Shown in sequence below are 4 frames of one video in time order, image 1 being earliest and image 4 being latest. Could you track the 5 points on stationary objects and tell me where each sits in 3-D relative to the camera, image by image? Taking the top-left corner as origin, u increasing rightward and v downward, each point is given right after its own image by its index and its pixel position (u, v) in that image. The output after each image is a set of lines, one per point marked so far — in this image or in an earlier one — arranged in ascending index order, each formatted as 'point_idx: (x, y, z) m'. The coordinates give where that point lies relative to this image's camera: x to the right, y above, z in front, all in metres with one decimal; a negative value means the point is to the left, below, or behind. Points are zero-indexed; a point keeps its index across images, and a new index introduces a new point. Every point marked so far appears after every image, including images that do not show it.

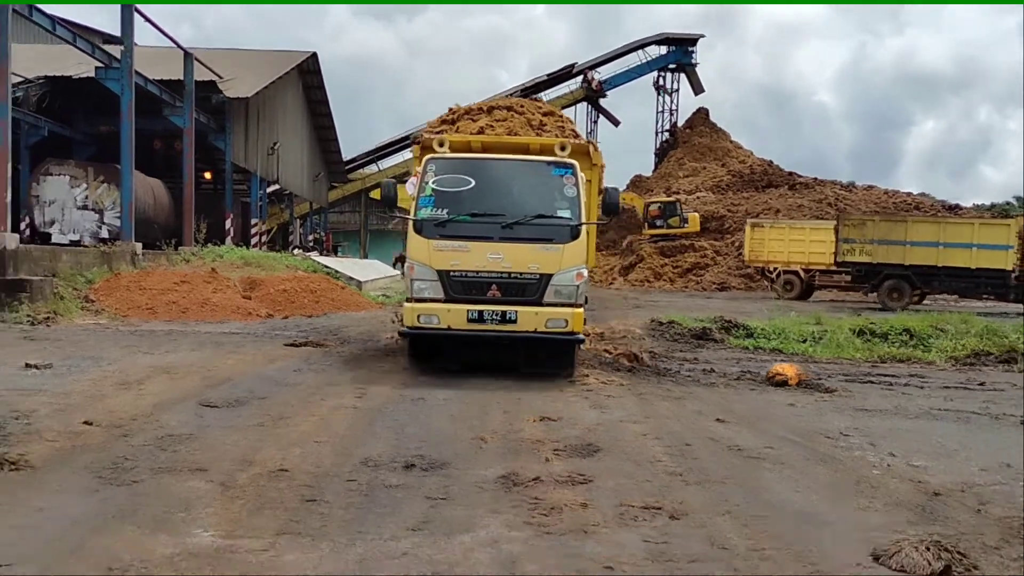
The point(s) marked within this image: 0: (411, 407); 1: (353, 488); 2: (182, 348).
0: (-0.8, -0.9, +7.3) m
1: (-0.8, -1.1, +5.0) m
2: (-3.6, -0.7, +10.6) m
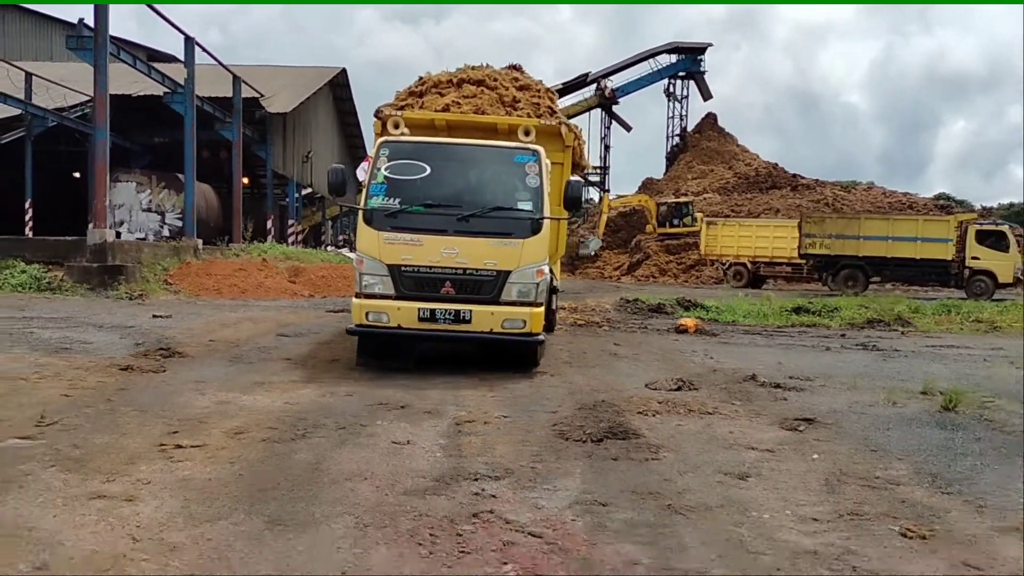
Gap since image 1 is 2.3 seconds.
0: (-1.1, -0.6, +11.0) m
1: (-1.3, -0.7, +8.8) m
2: (-3.9, -0.3, +14.4) m
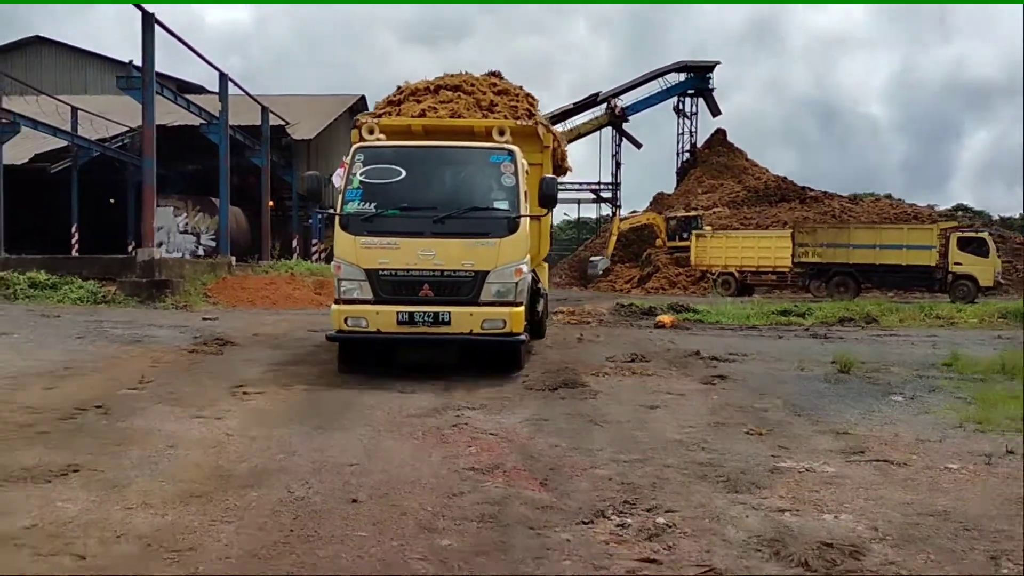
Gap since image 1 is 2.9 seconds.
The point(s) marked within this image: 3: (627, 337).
0: (-1.2, -0.6, +12.9) m
1: (-1.4, -0.7, +10.7) m
2: (-3.9, -0.5, +16.4) m
3: (+1.5, -0.6, +12.5) m
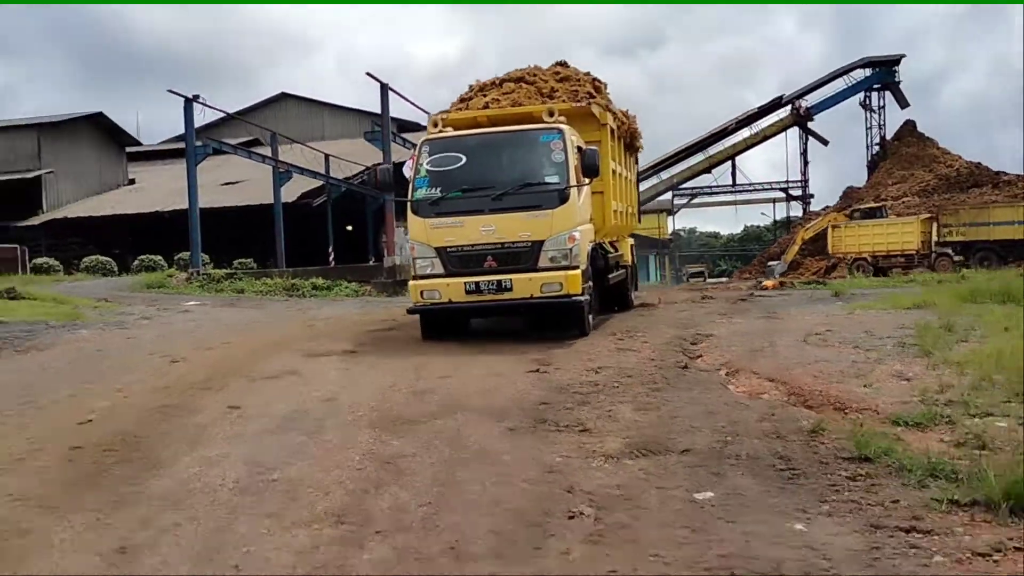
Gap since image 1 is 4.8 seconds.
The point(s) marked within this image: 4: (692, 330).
0: (+1.4, -0.2, +18.7) m
1: (+0.7, -0.3, +16.5) m
2: (-0.5, -0.2, +22.6) m
3: (+3.9, -0.1, +17.7) m
4: (+1.9, -0.4, +10.0) m
